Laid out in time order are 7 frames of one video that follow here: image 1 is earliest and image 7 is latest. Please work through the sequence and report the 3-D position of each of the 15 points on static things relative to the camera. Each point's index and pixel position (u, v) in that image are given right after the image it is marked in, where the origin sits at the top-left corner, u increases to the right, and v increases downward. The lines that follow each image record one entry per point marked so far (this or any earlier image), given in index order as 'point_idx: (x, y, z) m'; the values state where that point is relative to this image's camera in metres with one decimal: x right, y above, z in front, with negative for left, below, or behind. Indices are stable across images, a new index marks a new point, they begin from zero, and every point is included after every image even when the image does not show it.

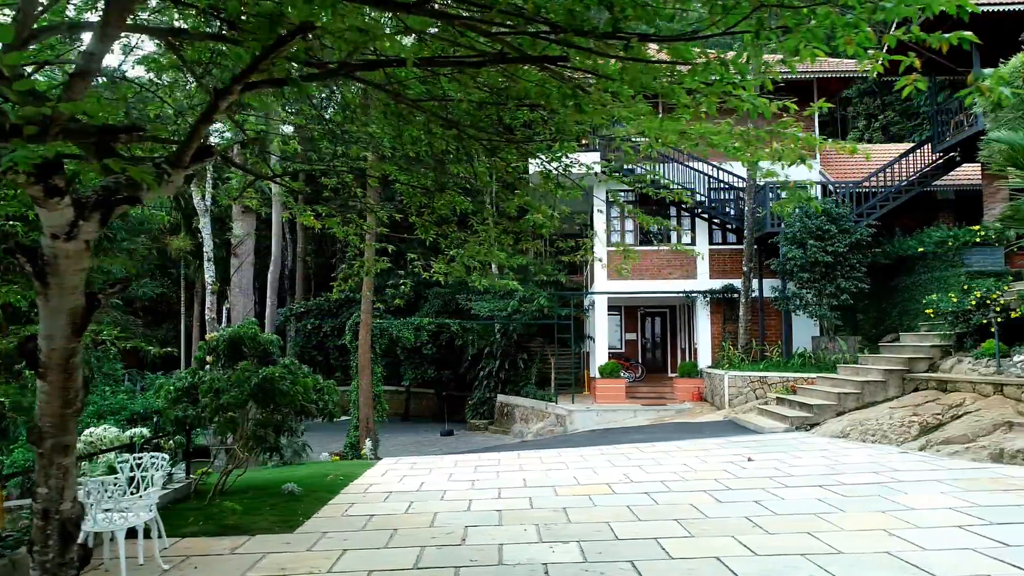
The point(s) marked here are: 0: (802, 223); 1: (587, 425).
0: (+5.6, +1.3, +11.7) m
1: (+1.7, -3.1, +13.7) m
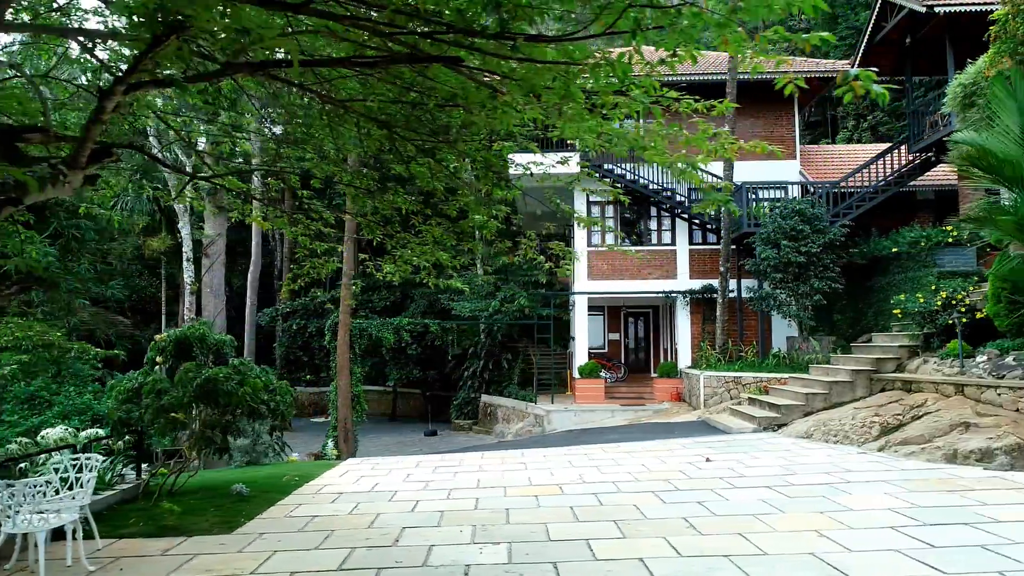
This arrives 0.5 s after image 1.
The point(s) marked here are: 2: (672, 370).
0: (+5.1, +1.3, +11.7) m
1: (+1.2, -3.1, +13.7) m
2: (+3.8, -2.0, +14.5) m
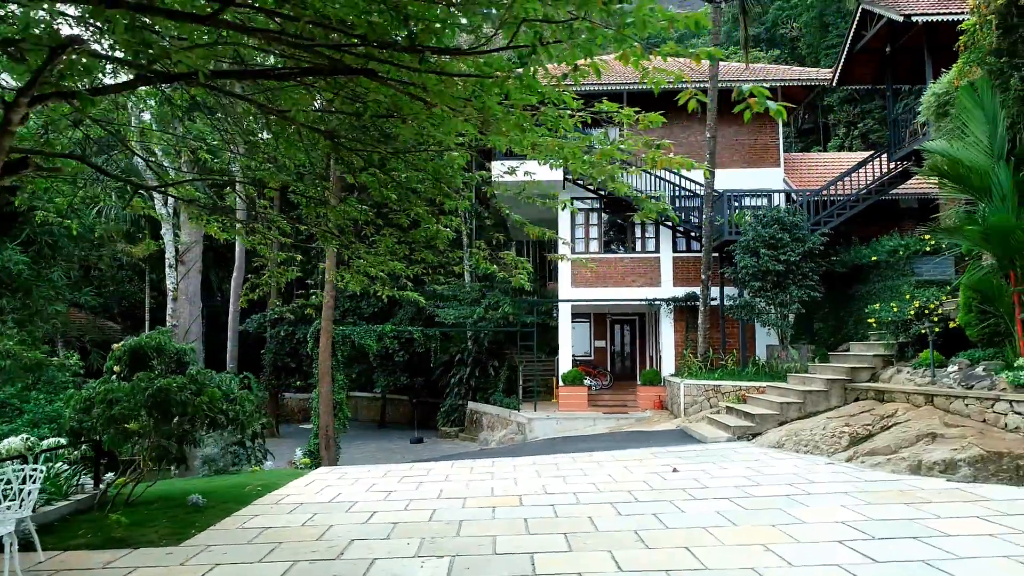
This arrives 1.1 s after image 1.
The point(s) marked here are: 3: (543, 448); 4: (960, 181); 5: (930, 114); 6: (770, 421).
0: (+4.7, +1.1, +11.7) m
1: (+0.8, -3.3, +13.6) m
2: (+3.4, -2.2, +14.5) m
3: (+0.6, -3.0, +11.5) m
4: (+5.5, +1.3, +7.5) m
5: (+6.5, +2.7, +9.4) m
6: (+3.9, -2.0, +9.2) m
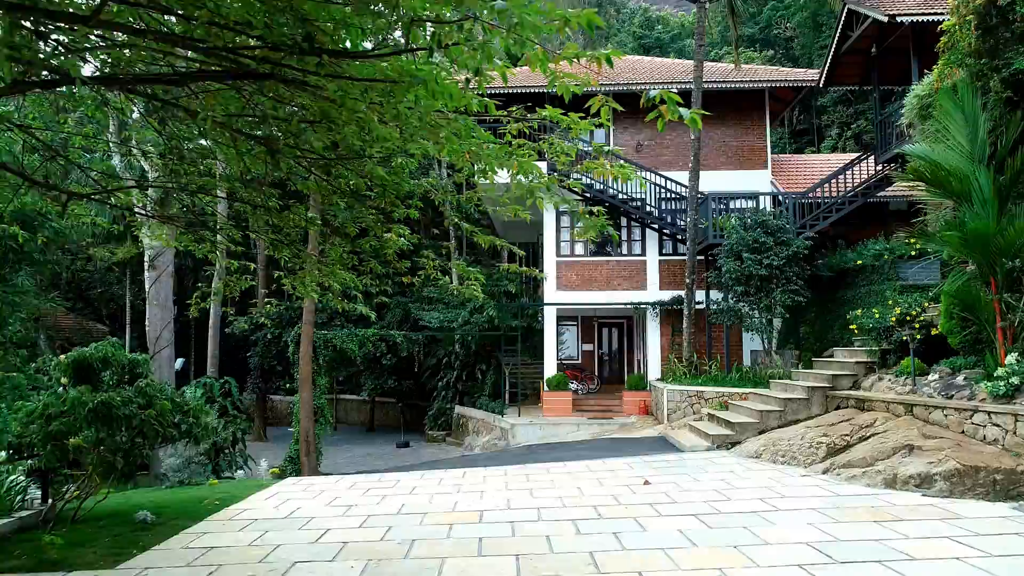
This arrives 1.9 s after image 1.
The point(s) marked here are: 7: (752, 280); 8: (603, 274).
0: (+4.3, +1.0, +11.5) m
1: (+0.4, -3.3, +13.4) m
2: (+3.0, -2.2, +14.3) m
3: (+0.2, -3.1, +11.3) m
4: (+5.1, +1.2, +7.3) m
5: (+6.1, +2.6, +9.2) m
6: (+3.5, -2.1, +9.1) m
7: (+4.5, +0.2, +11.4) m
8: (+2.3, +0.4, +15.1) m
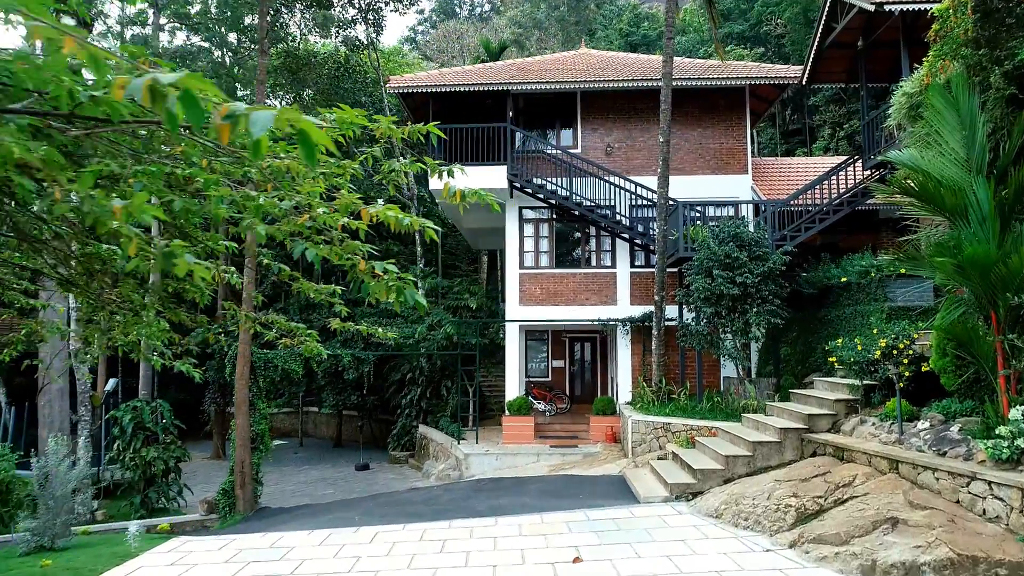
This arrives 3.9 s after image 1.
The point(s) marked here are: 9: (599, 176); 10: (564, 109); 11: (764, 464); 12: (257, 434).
0: (+3.4, +0.7, +10.4) m
1: (-0.6, -3.7, +12.2) m
2: (+2.1, -2.6, +13.1) m
3: (-0.7, -3.5, +10.2) m
4: (+4.2, +0.9, +6.1) m
5: (+5.2, +2.3, +8.1) m
6: (+2.6, -2.5, +7.9) m
7: (+3.6, -0.2, +10.2) m
8: (+1.3, 0.0, +13.9) m
9: (+1.9, +2.5, +13.5) m
10: (+1.3, +4.3, +14.7) m
11: (+3.2, -2.2, +7.8) m
12: (-5.6, -3.2, +13.5) m
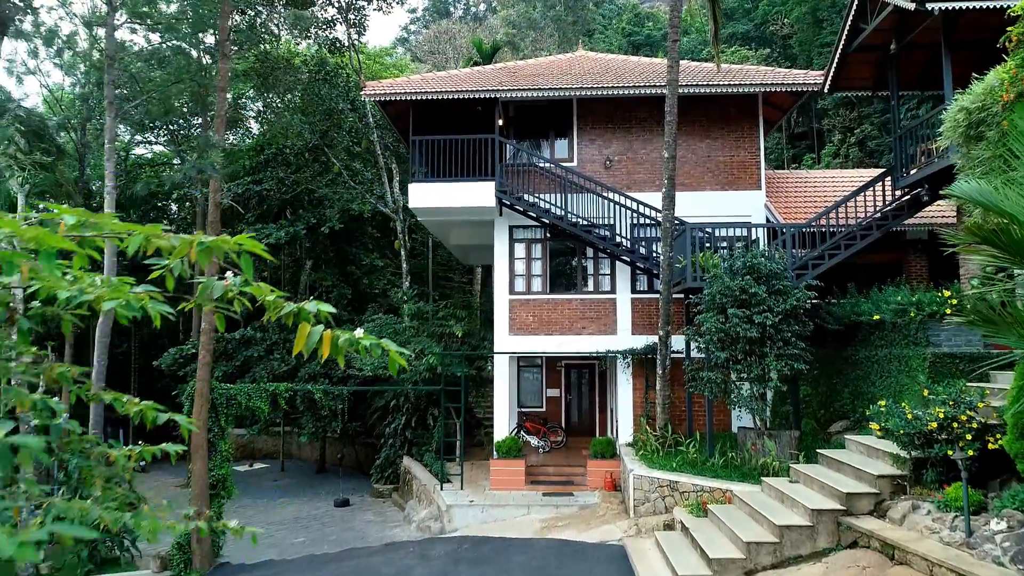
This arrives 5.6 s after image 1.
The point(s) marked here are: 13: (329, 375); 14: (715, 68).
0: (+3.2, +0.1, +9.1) m
1: (-0.8, -4.3, +11.0) m
2: (+1.9, -3.1, +11.8) m
3: (-0.9, -4.0, +8.9) m
4: (+4.0, +0.3, +4.8) m
5: (+5.0, +1.7, +6.8) m
6: (+2.4, -3.0, +6.6) m
7: (+3.3, -0.8, +8.9) m
8: (+1.1, -0.6, +12.7) m
9: (+1.7, +1.9, +12.2) m
10: (+1.0, +3.8, +13.4) m
11: (+3.0, -2.8, +6.5) m
12: (-5.9, -3.8, +12.2) m
13: (-5.4, -2.6, +18.1) m
14: (+4.3, +4.6, +12.8) m
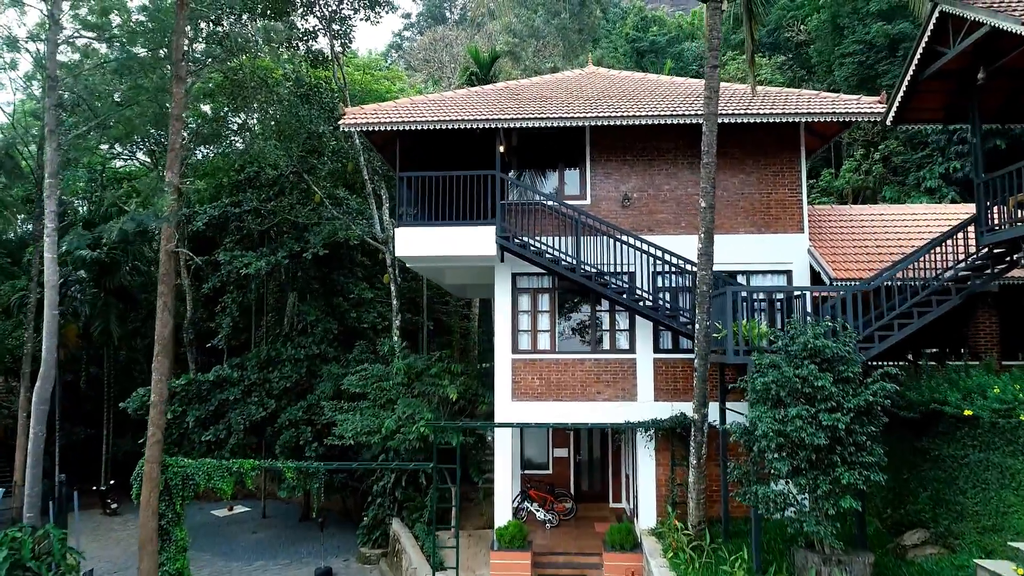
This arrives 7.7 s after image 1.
0: (+3.2, -0.9, +7.4) m
1: (-0.7, -5.3, +9.2) m
2: (+1.9, -4.2, +10.1) m
3: (-0.9, -5.1, +7.1) m
4: (+4.1, -0.8, +3.1) m
5: (+5.0, +0.6, +5.1) m
6: (+2.5, -4.1, +4.9) m
7: (+3.4, -1.8, +7.2) m
8: (+1.1, -1.6, +10.9) m
9: (+1.7, +0.9, +10.5) m
10: (+1.1, +2.7, +11.7) m
11: (+3.1, -3.9, +4.8) m
12: (-5.8, -4.8, +10.4) m
13: (-5.4, -3.6, +16.3) m
14: (+4.3, +3.6, +11.0) m
